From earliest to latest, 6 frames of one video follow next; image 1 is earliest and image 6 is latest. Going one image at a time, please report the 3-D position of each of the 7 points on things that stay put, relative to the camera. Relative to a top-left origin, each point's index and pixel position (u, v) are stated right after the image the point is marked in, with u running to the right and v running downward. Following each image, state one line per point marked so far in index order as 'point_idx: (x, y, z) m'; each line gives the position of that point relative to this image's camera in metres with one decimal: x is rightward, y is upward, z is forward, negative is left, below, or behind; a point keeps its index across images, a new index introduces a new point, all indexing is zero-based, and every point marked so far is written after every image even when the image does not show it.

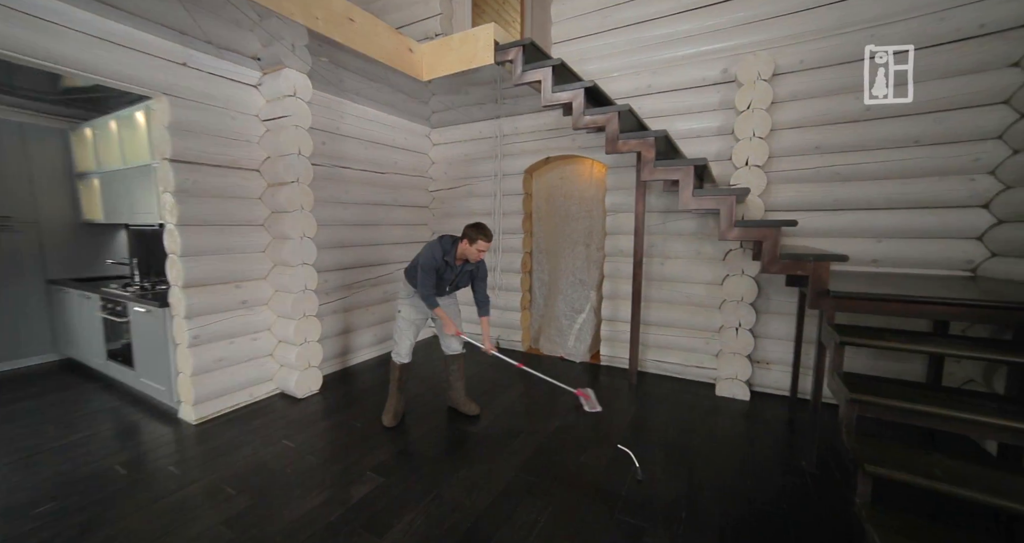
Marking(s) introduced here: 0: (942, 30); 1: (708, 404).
0: (+2.7, +1.5, +2.6) m
1: (+1.6, -1.0, +3.5) m
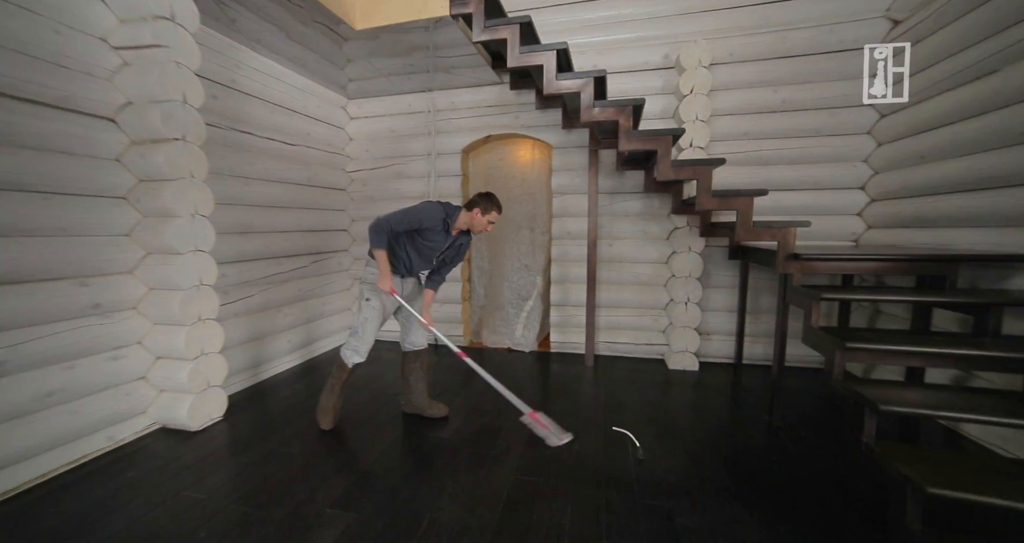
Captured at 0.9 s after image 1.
0: (+2.4, +1.7, +3.0) m
1: (+1.2, -0.8, +3.6) m
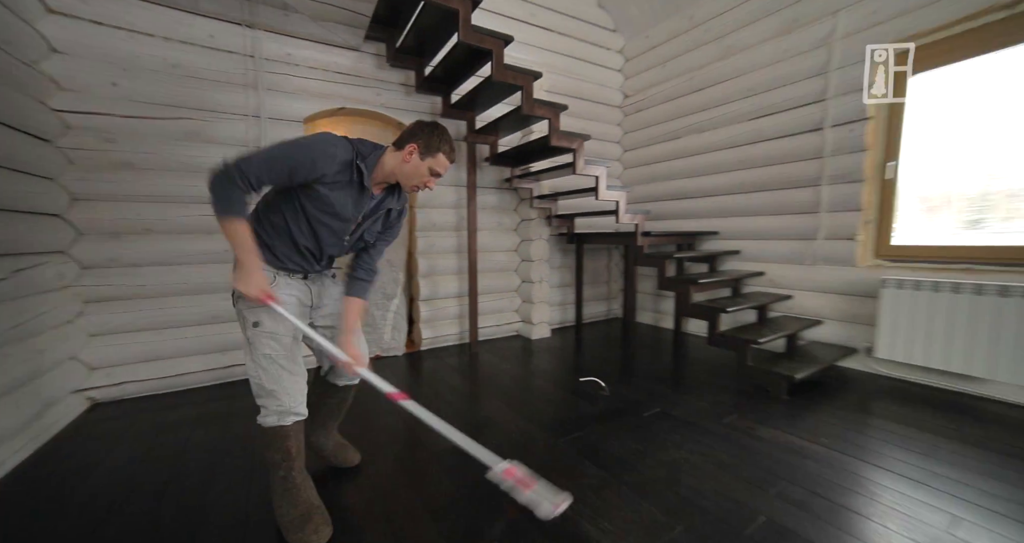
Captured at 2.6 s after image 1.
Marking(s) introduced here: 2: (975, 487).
0: (+1.0, +2.0, +4.7) m
1: (+0.1, -0.7, +4.1) m
2: (+2.0, -0.9, +1.9) m
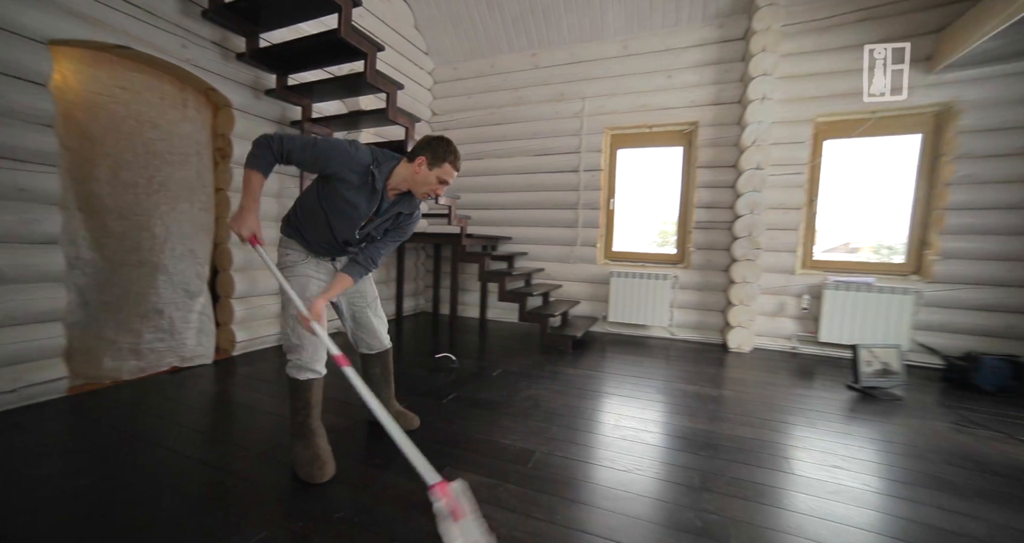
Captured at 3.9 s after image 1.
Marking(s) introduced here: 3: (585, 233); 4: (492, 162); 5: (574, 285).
0: (-1.2, +2.0, +5.2) m
1: (-1.6, -0.7, +4.1) m
2: (+1.2, -0.8, +3.4) m
3: (+0.8, +0.4, +4.7) m
4: (-0.3, +1.3, +5.1) m
5: (+0.7, -0.1, +4.7) m
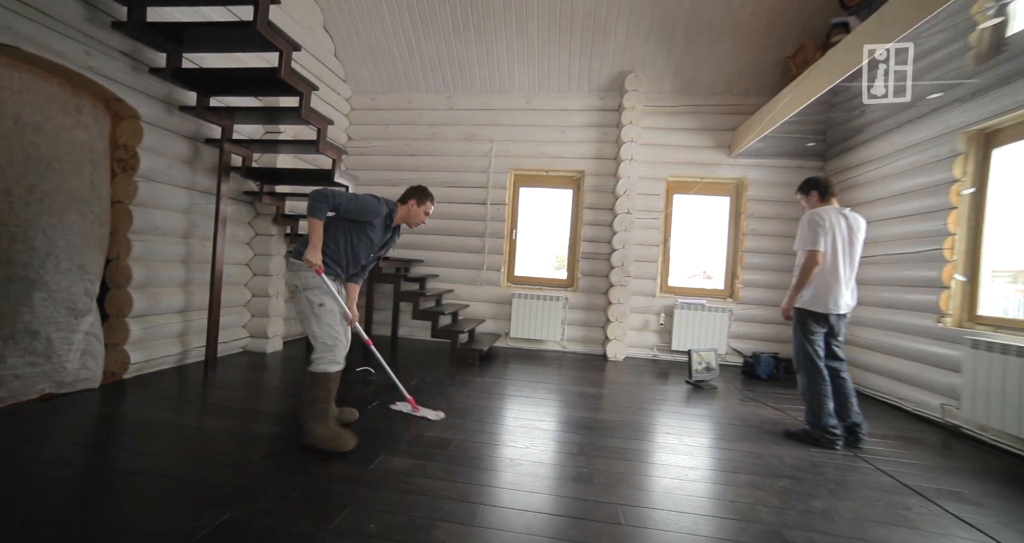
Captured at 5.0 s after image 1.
0: (-2.3, +1.7, +5.4) m
1: (-2.5, -0.8, +4.1) m
2: (+0.4, -1.0, +4.1) m
3: (-0.3, +0.2, +5.3) m
4: (-1.4, +1.1, +5.5) m
5: (-0.4, -0.4, +5.3) m
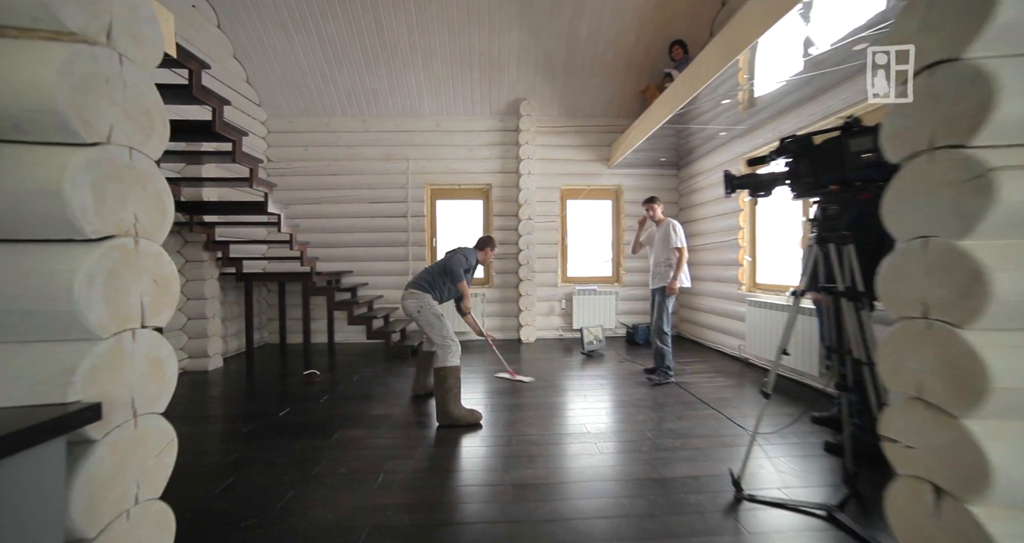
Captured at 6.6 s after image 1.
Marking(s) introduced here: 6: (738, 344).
0: (-3.5, +1.5, +5.6) m
1: (-3.3, -1.1, +4.4) m
2: (-0.4, -1.1, +4.8) m
3: (-1.3, +0.1, +5.9) m
4: (-2.6, +0.9, +5.9) m
5: (-1.4, -0.5, +5.9) m
6: (+2.1, -0.7, +3.9) m
